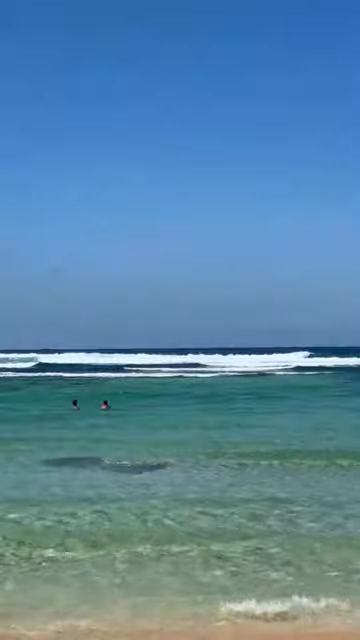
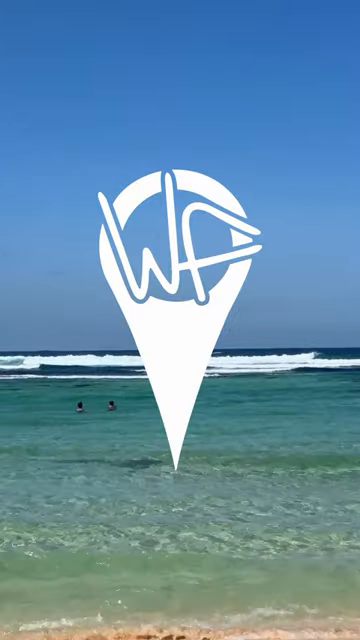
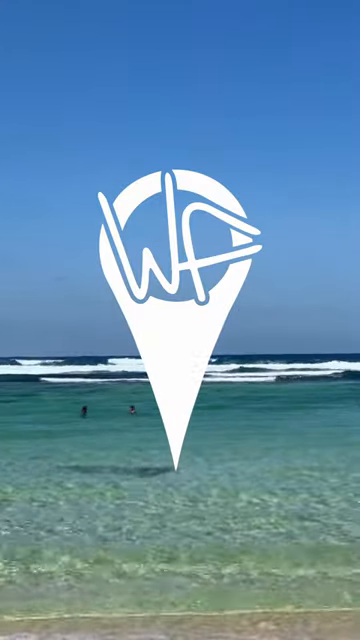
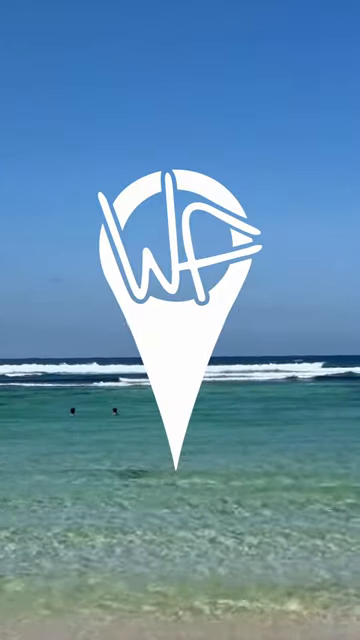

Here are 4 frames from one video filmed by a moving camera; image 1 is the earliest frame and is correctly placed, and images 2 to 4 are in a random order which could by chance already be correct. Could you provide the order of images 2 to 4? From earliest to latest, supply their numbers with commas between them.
2, 4, 3
